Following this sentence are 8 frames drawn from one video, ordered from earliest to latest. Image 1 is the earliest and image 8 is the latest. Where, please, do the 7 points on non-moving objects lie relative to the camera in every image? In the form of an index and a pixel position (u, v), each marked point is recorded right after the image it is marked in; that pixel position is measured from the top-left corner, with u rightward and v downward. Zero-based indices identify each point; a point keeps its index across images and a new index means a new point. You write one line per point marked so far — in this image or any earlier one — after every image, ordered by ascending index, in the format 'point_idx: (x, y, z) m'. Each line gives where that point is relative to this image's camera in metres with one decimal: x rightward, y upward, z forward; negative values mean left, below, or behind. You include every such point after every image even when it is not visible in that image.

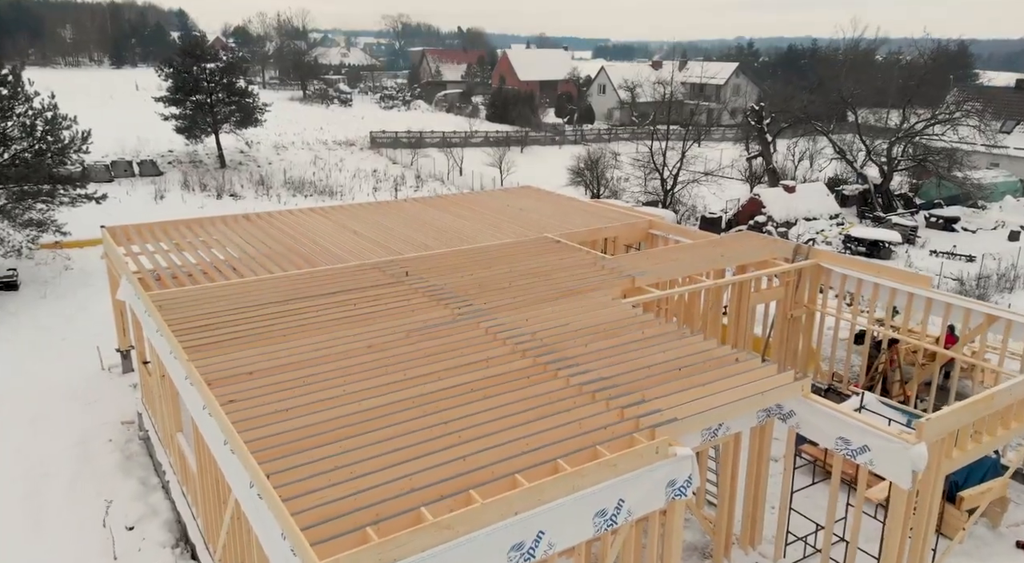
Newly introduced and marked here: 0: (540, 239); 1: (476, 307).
0: (+0.4, +0.6, +10.7) m
1: (-0.4, -0.3, +7.9) m
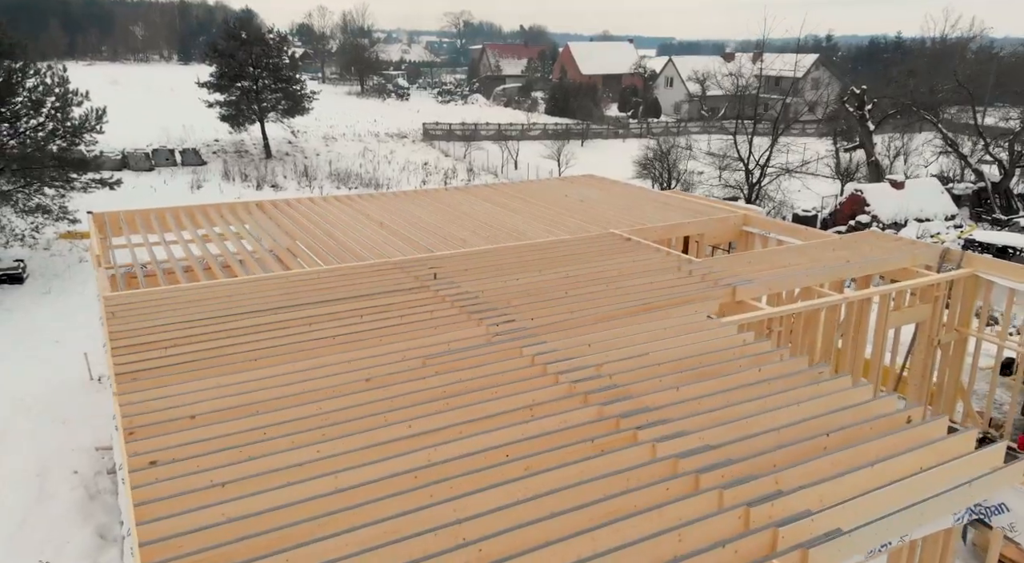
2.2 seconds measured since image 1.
0: (+1.0, +0.5, +8.5) m
1: (+0.1, -0.3, +5.9) m
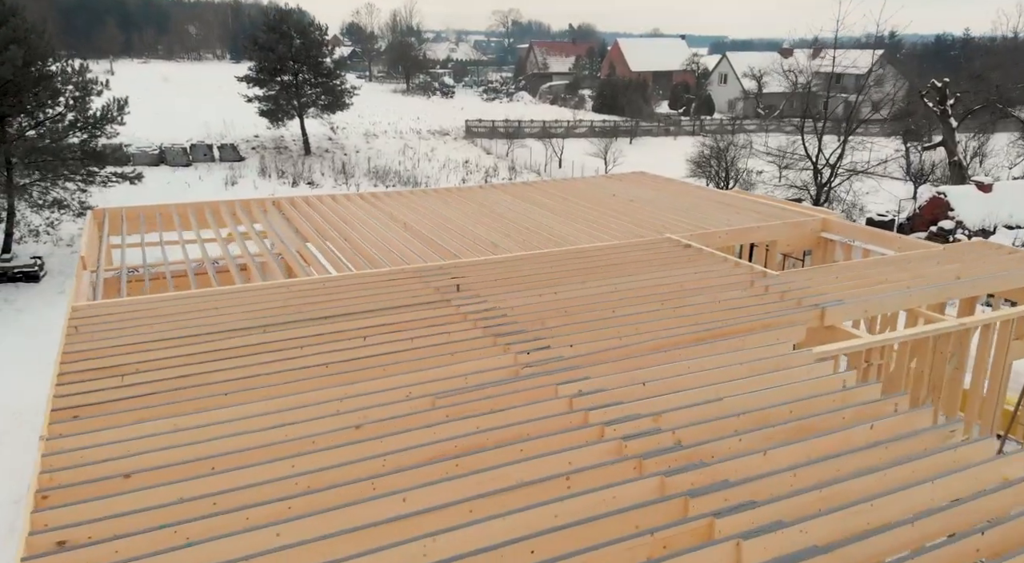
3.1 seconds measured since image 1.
0: (+1.4, +0.4, +7.4) m
1: (+0.3, -0.4, +4.7) m
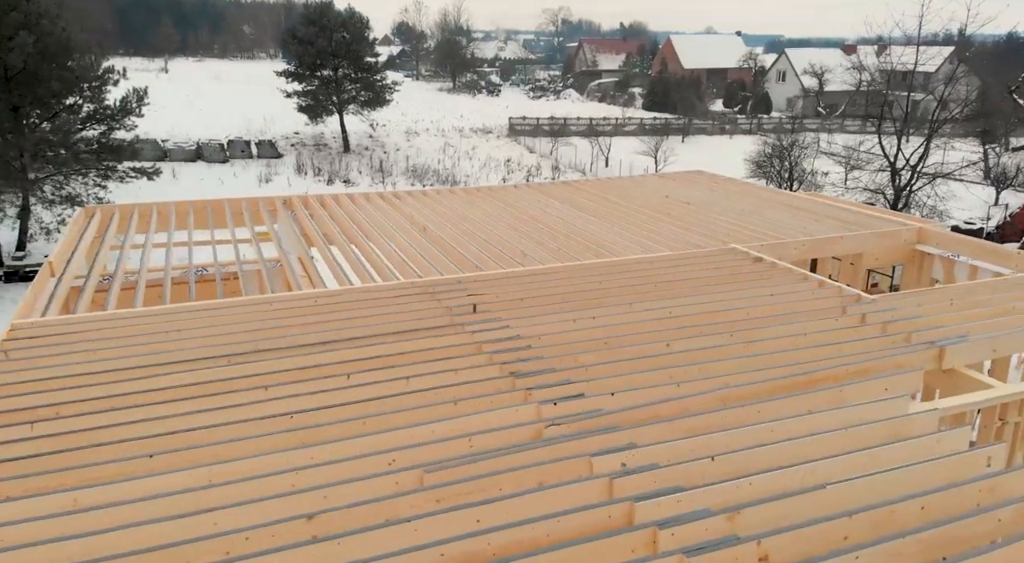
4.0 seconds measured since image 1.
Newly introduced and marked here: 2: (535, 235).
0: (+1.6, +0.2, +6.2) m
1: (+0.4, -0.6, +3.6) m
2: (+0.2, +0.4, +7.1) m
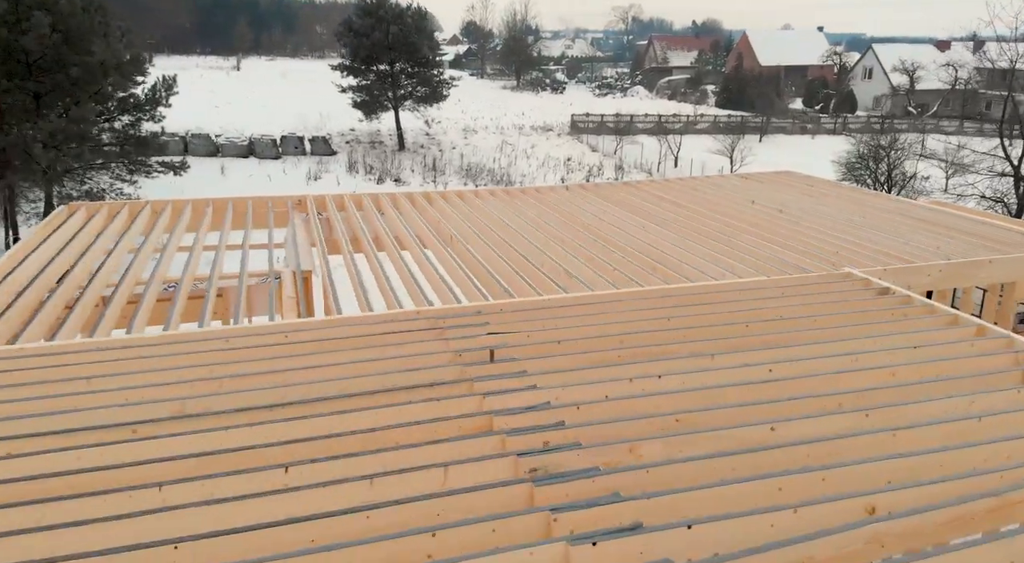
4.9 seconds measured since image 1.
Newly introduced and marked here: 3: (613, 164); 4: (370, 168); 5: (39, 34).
0: (+1.9, 0.0, +4.7) m
1: (+0.4, -0.7, +2.2) m
2: (+0.5, +0.2, +5.7) m
3: (+2.5, +2.9, +19.7) m
4: (-3.6, +2.8, +19.9) m
5: (-6.0, +3.2, +10.1) m
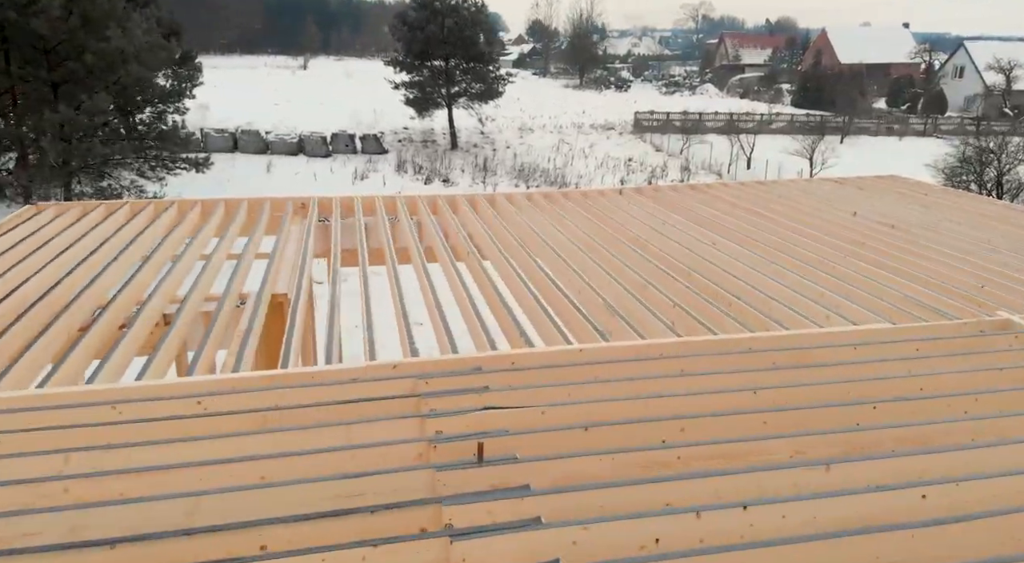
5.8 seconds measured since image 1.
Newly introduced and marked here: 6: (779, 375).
0: (+2.0, -0.2, +3.3) m
1: (+0.3, -0.9, +1.0) m
2: (+0.7, +0.1, +4.4) m
3: (+3.8, +2.7, +18.2) m
4: (-2.2, +2.7, +18.9) m
5: (-5.4, +3.1, +9.4) m
6: (+1.0, -0.3, +2.9) m
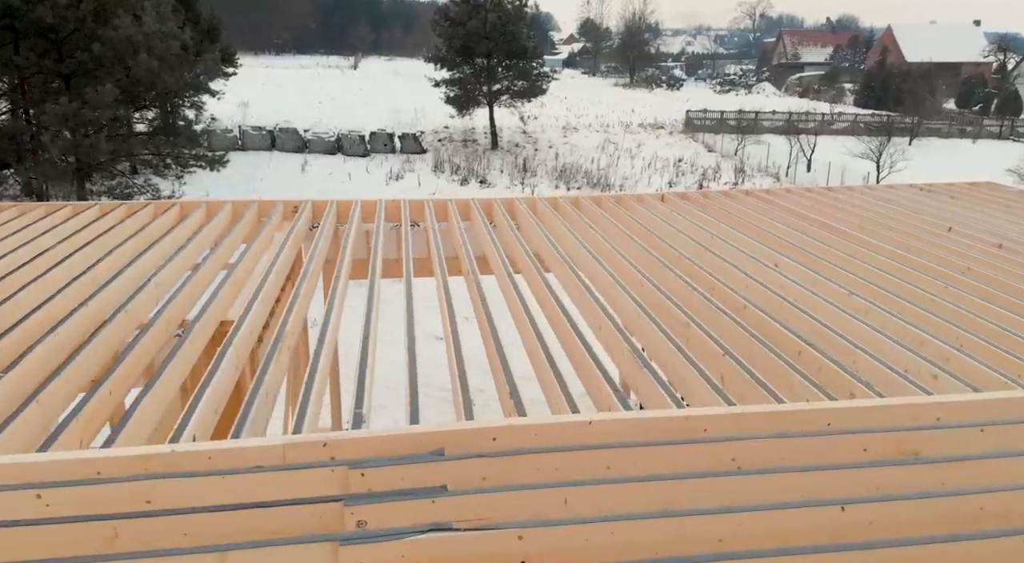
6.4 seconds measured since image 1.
0: (+2.0, -0.4, +2.3) m
1: (+0.1, -1.0, +0.1) m
2: (+0.8, -0.1, +3.5) m
3: (+4.7, +2.5, +17.1) m
4: (-1.2, +2.6, +18.1) m
5: (-5.0, +3.1, +8.8) m
6: (+1.0, -0.5, +2.0) m
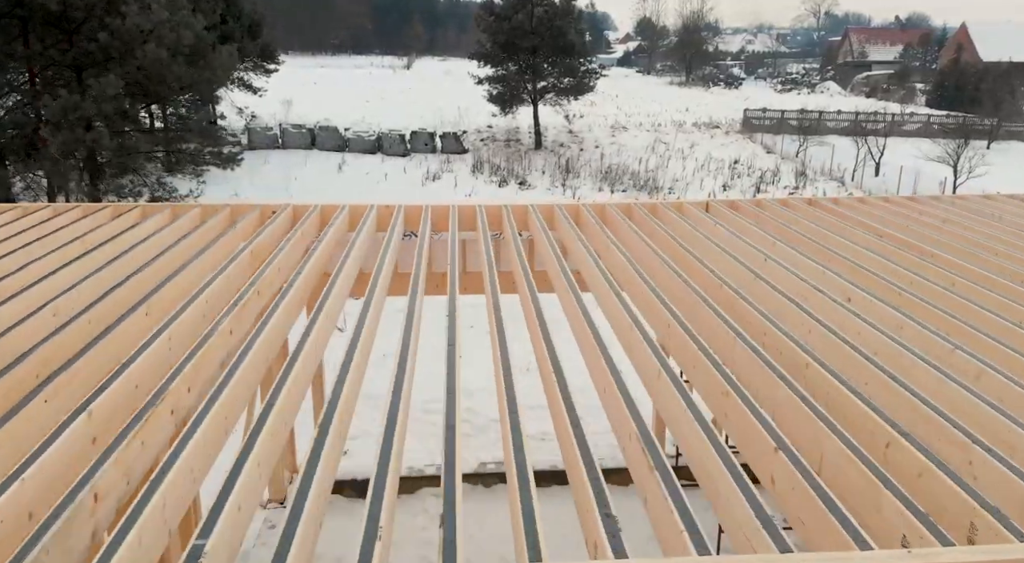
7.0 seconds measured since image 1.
0: (+1.8, -0.5, +1.4) m
1: (-0.2, -1.2, -0.7) m
2: (+0.7, -0.2, +2.7) m
3: (+5.6, +2.2, +15.9) m
4: (-0.3, +2.5, +17.4) m
5: (-4.6, +3.0, +8.3) m
6: (+0.8, -0.6, +1.1) m
